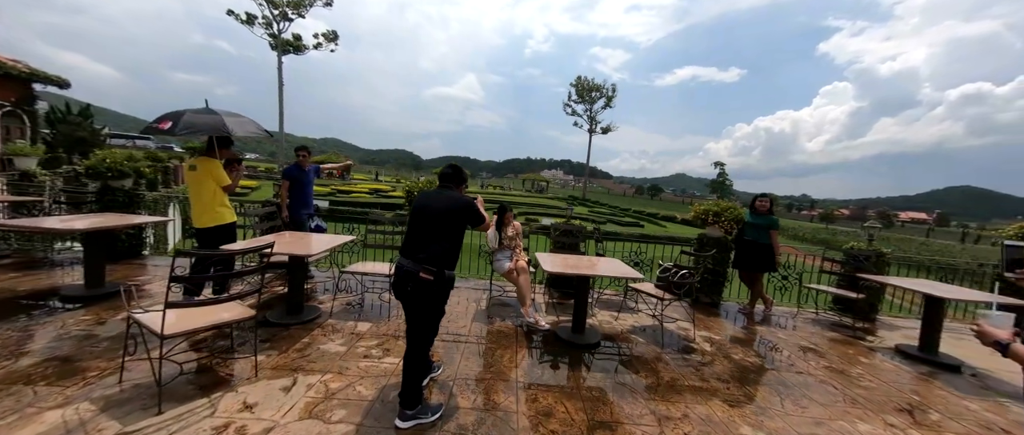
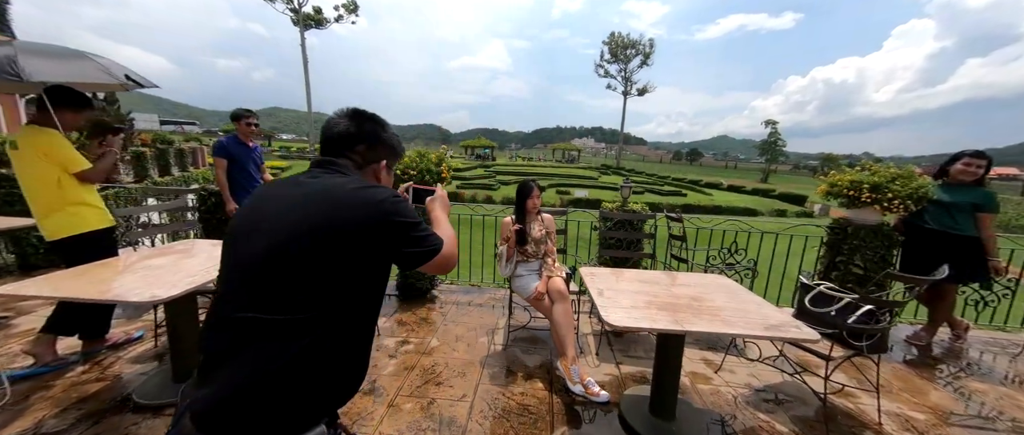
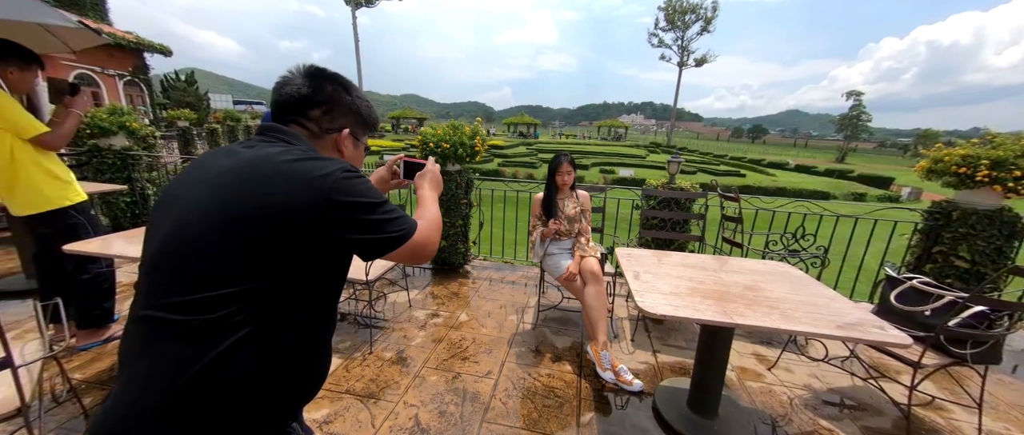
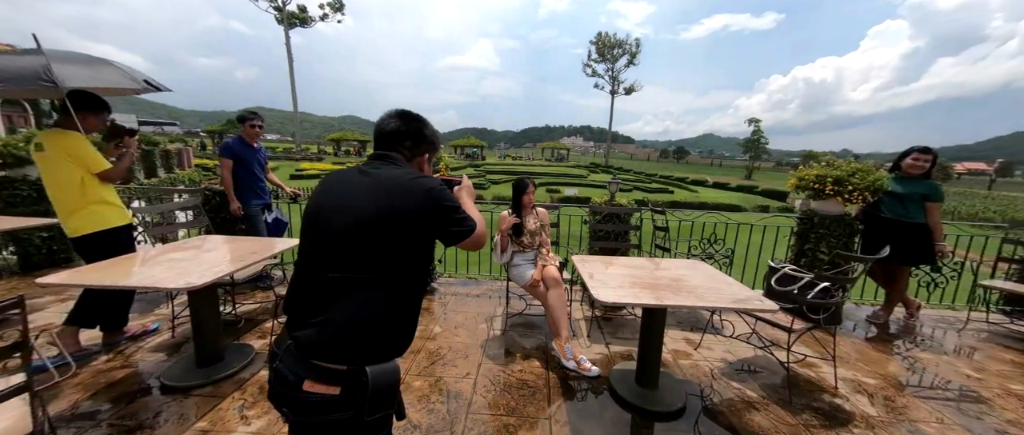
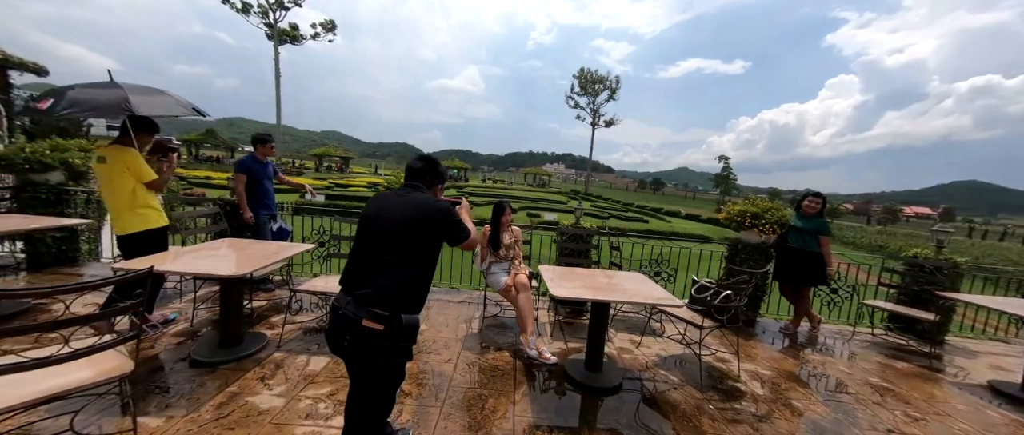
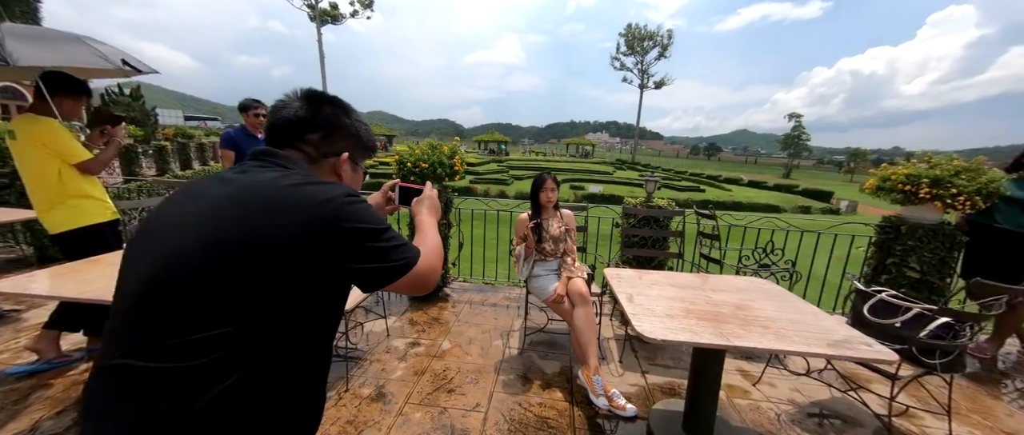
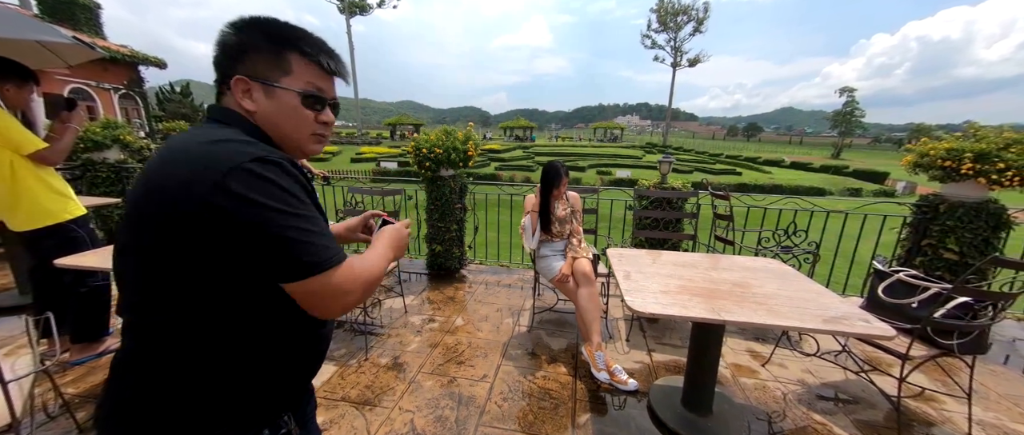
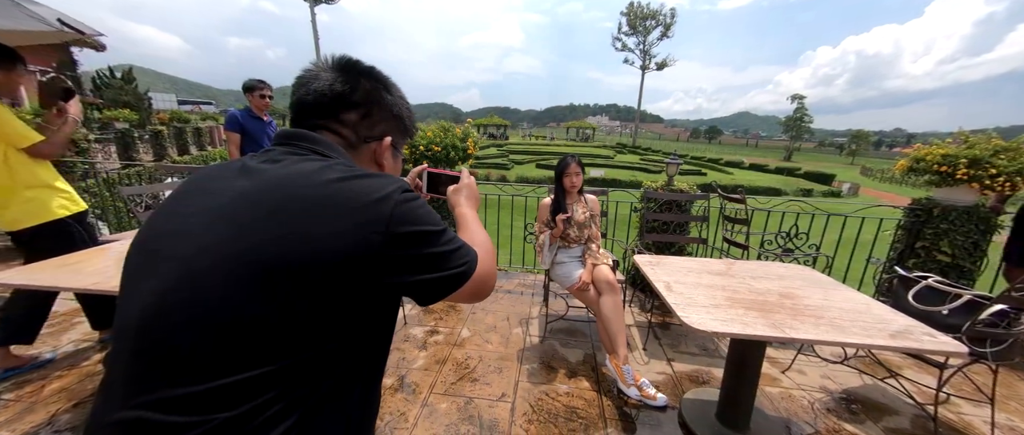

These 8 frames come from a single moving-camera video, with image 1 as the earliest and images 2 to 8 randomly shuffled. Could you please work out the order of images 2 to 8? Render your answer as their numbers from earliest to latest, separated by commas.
5, 4, 2, 6, 8, 3, 7
